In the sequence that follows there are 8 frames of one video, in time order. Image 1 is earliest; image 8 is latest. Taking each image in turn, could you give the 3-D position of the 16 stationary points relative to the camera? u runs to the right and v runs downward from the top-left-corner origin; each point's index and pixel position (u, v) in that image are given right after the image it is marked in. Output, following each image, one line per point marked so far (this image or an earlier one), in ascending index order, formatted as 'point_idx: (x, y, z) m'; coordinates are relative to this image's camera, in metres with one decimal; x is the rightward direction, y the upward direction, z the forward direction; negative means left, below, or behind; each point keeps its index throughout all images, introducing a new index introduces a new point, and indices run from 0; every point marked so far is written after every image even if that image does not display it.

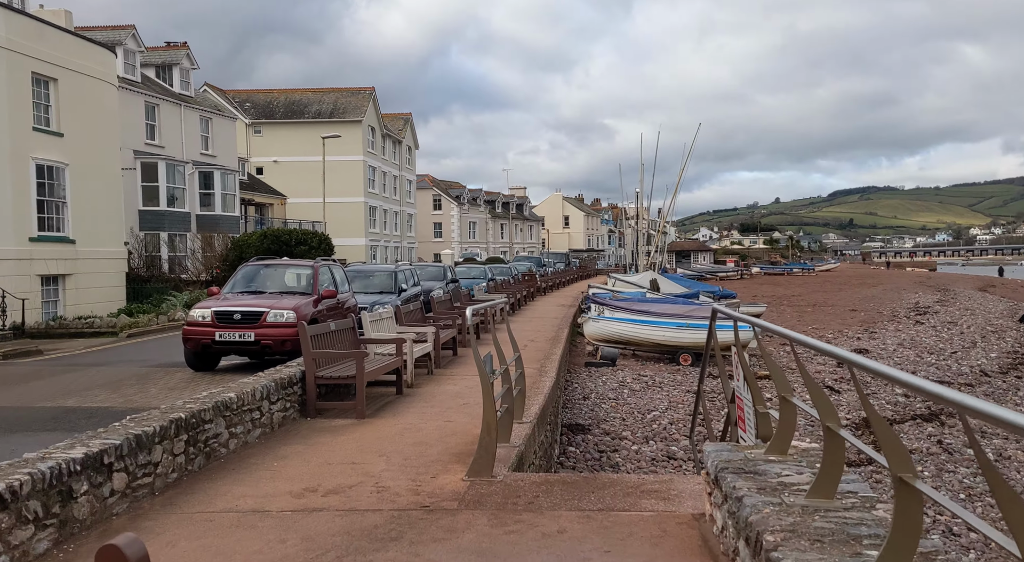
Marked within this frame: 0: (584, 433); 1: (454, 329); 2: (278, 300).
0: (+1.0, -2.0, +12.1) m
1: (-1.0, -0.9, +13.5) m
2: (-3.3, -0.3, +12.8) m
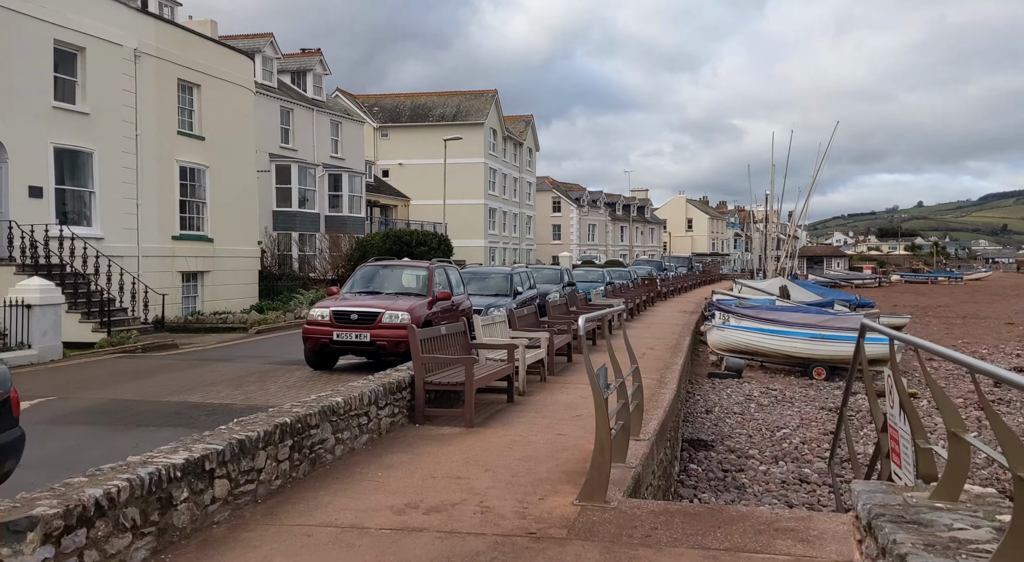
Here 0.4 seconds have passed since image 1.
0: (+2.5, -2.1, +11.5) m
1: (+0.7, -0.9, +13.2) m
2: (-1.7, -0.3, +12.7) m
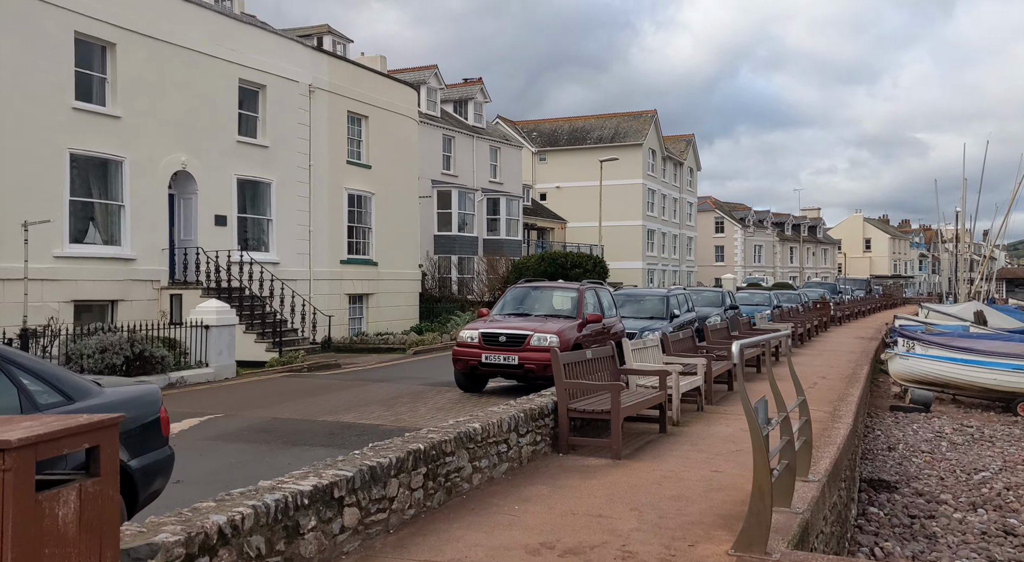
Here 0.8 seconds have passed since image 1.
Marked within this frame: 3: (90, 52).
0: (+4.2, -2.4, +10.5) m
1: (+2.8, -1.2, +12.5) m
2: (+0.4, -0.6, +12.4) m
3: (-8.0, +4.4, +17.8) m
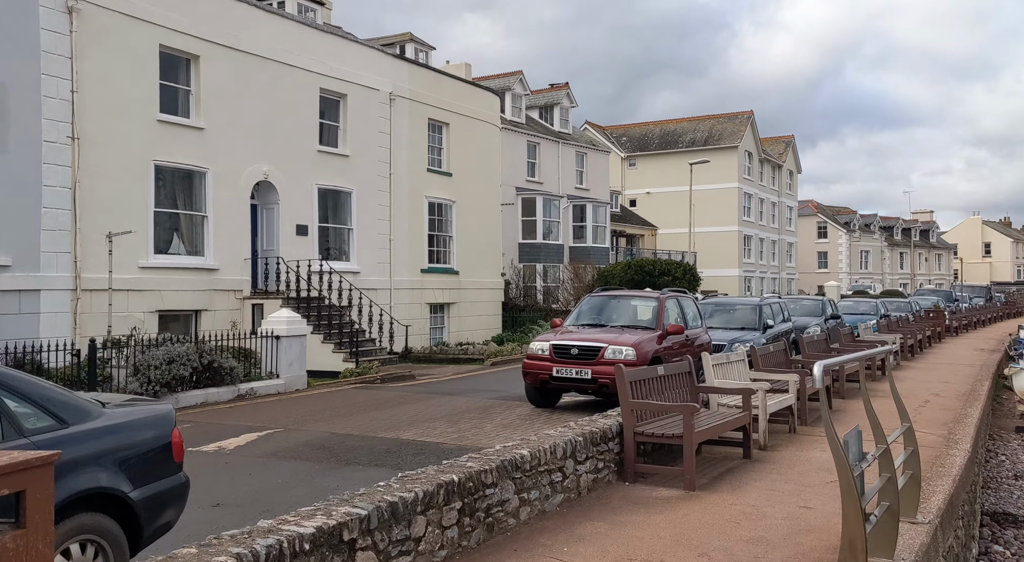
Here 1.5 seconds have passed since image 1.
0: (+5.0, -2.4, +9.3) m
1: (+3.7, -1.3, +11.4) m
2: (+1.3, -0.7, +11.6) m
3: (-6.5, +4.2, +17.9) m
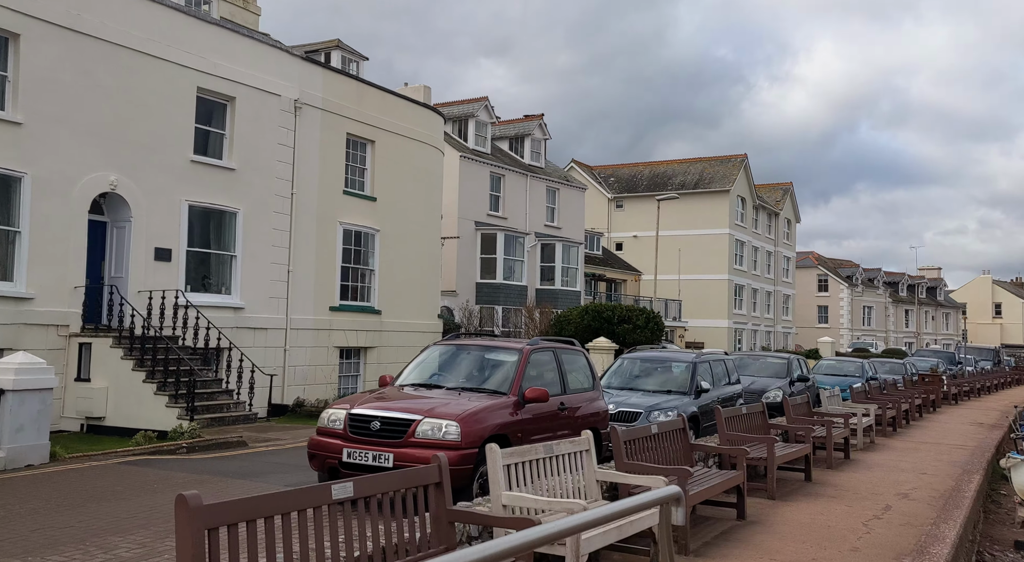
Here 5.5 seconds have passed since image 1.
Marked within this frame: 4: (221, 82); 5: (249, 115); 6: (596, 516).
0: (+2.9, -2.9, +5.7) m
1: (+1.7, -1.8, +7.9) m
2: (-0.6, -1.1, +8.2) m
3: (-8.3, +3.7, +14.7) m
4: (-5.8, +3.9, +18.3) m
5: (-5.4, +3.4, +18.9) m
6: (+0.4, -1.1, +4.4) m
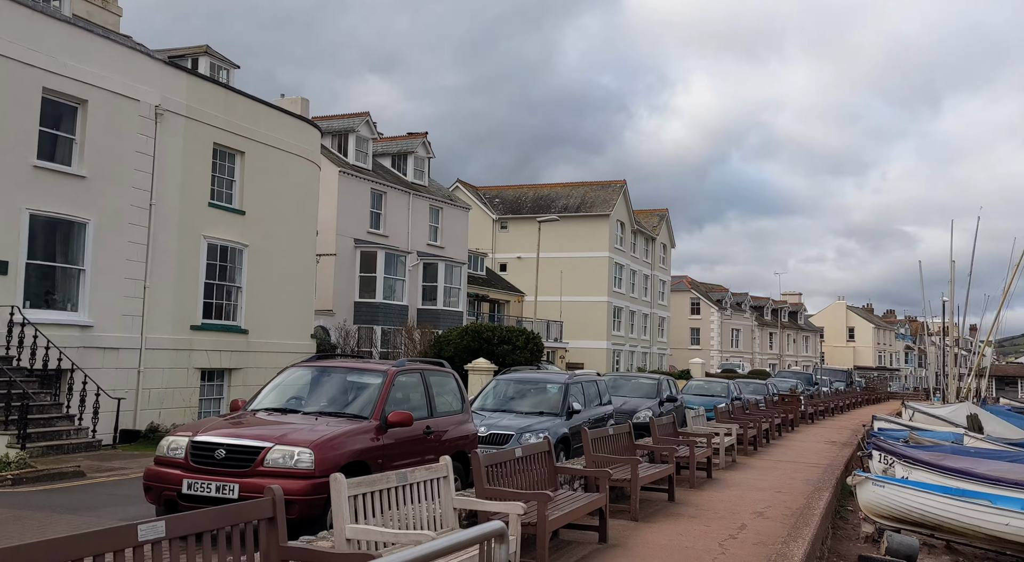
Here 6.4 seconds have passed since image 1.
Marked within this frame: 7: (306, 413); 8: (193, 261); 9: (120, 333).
0: (+2.0, -3.0, +5.7) m
1: (+0.6, -2.0, +7.8) m
2: (-1.8, -1.3, +7.7) m
3: (-10.1, +3.5, +13.4) m
4: (-8.1, +3.6, +17.3) m
5: (-7.8, +3.1, +17.9) m
6: (-0.3, -1.2, +4.1) m
7: (-1.9, -1.2, +8.6) m
8: (-6.9, +0.4, +20.2) m
9: (-7.6, -1.0, +18.3) m
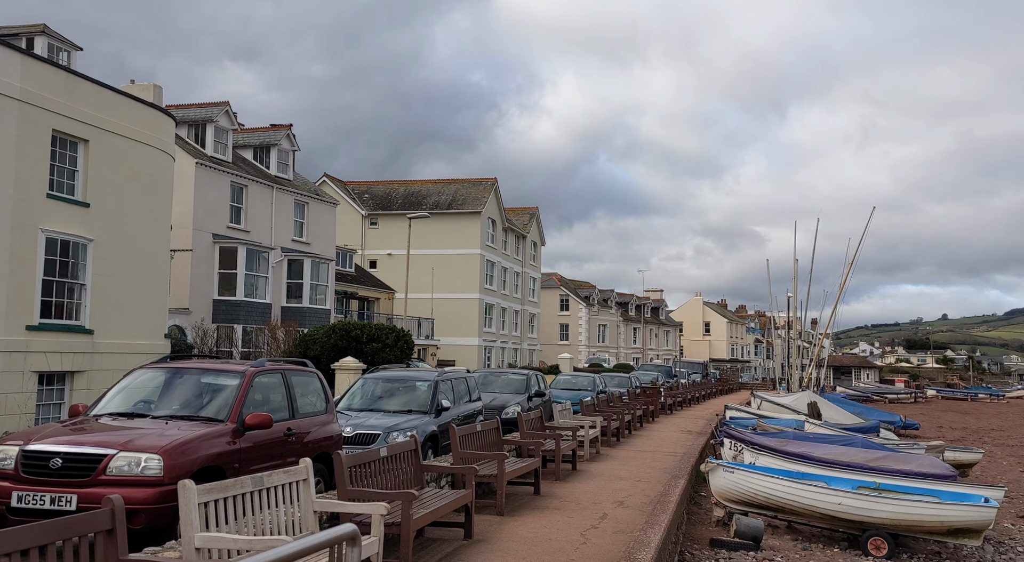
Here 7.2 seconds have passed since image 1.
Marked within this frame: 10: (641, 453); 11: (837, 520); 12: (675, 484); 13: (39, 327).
0: (+1.1, -3.0, +5.9) m
1: (-0.6, -1.9, +7.7) m
2: (-2.9, -1.2, +7.4) m
3: (-12.0, +3.6, +11.8) m
4: (-10.5, +3.6, +15.9) m
5: (-10.2, +3.1, +16.6) m
6: (-0.9, -1.1, +3.9) m
7: (-3.2, -1.2, +8.2) m
8: (-9.7, +0.5, +19.0) m
9: (-10.1, -1.0, +17.0) m
10: (+2.3, -3.0, +16.0) m
11: (+4.4, -3.2, +12.6) m
12: (+2.2, -2.7, +12.2) m
13: (-9.5, -1.0, +19.2) m
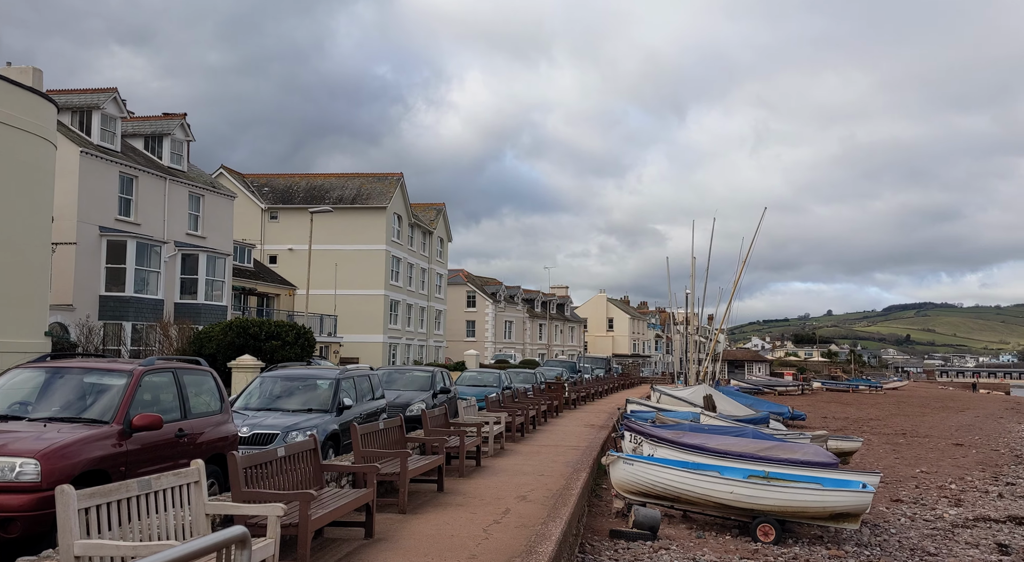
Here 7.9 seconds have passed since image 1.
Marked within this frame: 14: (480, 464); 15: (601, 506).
0: (+0.5, -3.0, +5.9) m
1: (-1.4, -1.9, +7.6) m
2: (-3.7, -1.2, +7.0) m
3: (-13.1, +3.6, +10.5) m
4: (-12.0, +3.7, +14.7) m
5: (-11.9, +3.2, +15.4) m
6: (-1.4, -1.1, +3.8) m
7: (-4.0, -1.2, +7.8) m
8: (-11.6, +0.6, +17.9) m
9: (-11.8, -0.9, +15.8) m
10: (+0.6, -2.9, +16.1) m
11: (+3.1, -3.1, +12.9) m
12: (+0.9, -2.6, +12.3) m
13: (-11.5, -0.9, +18.1) m
14: (-0.4, -2.7, +13.5) m
15: (+1.3, -3.3, +13.4) m
